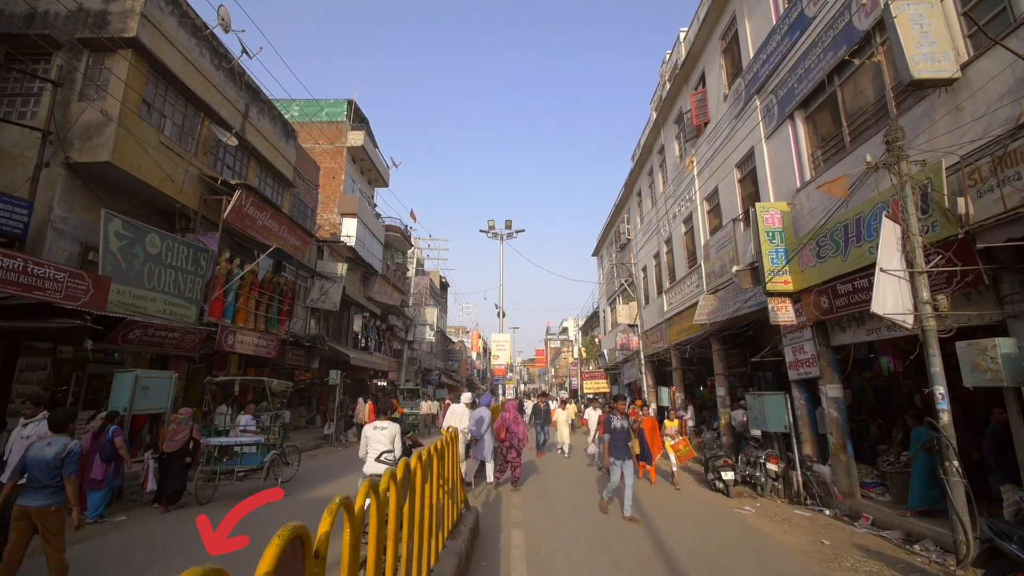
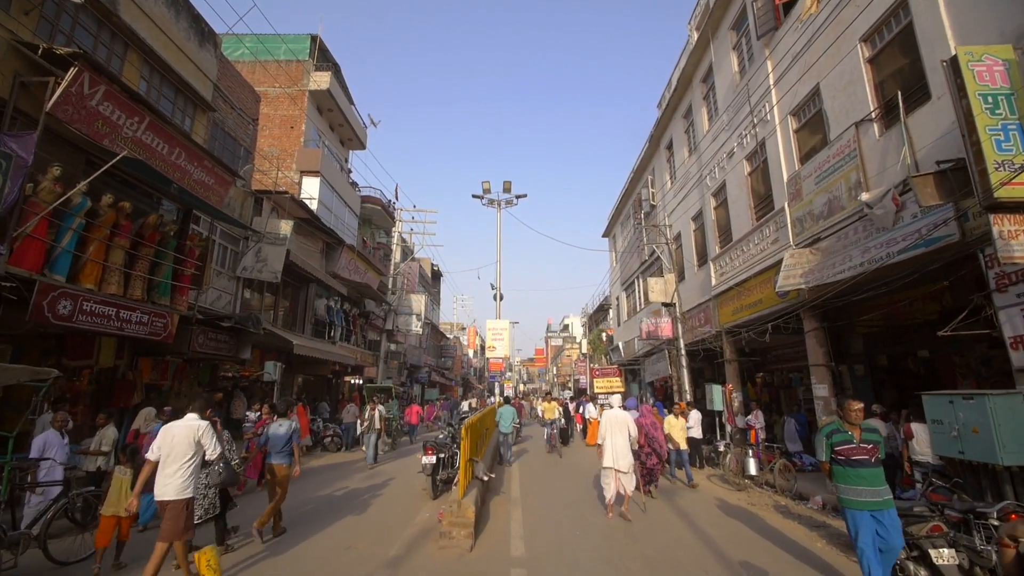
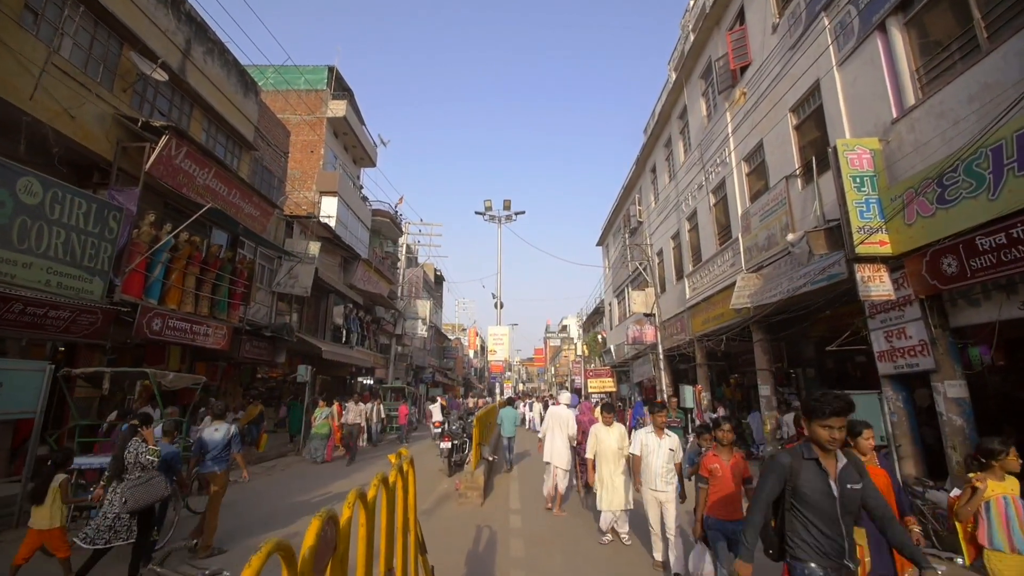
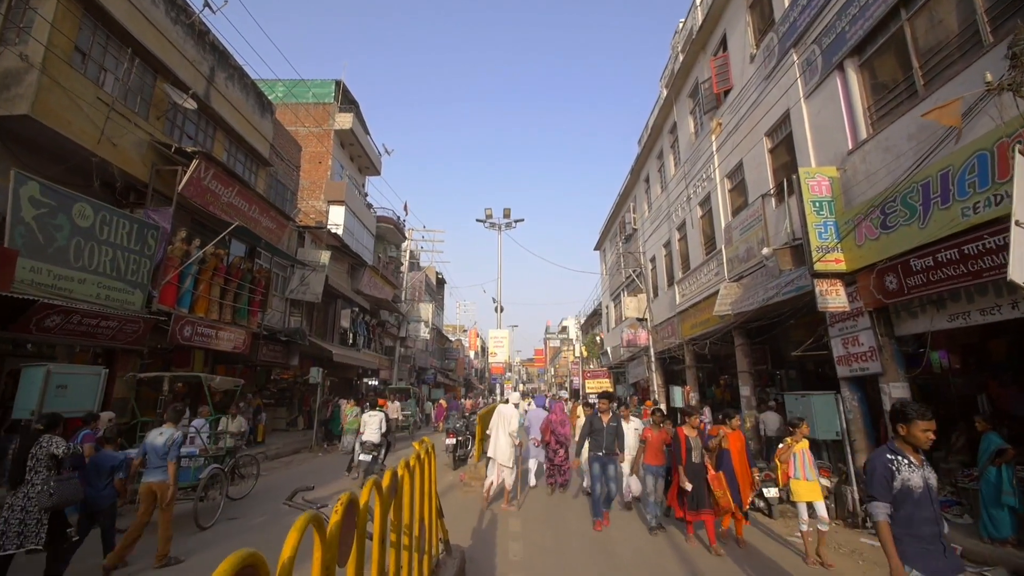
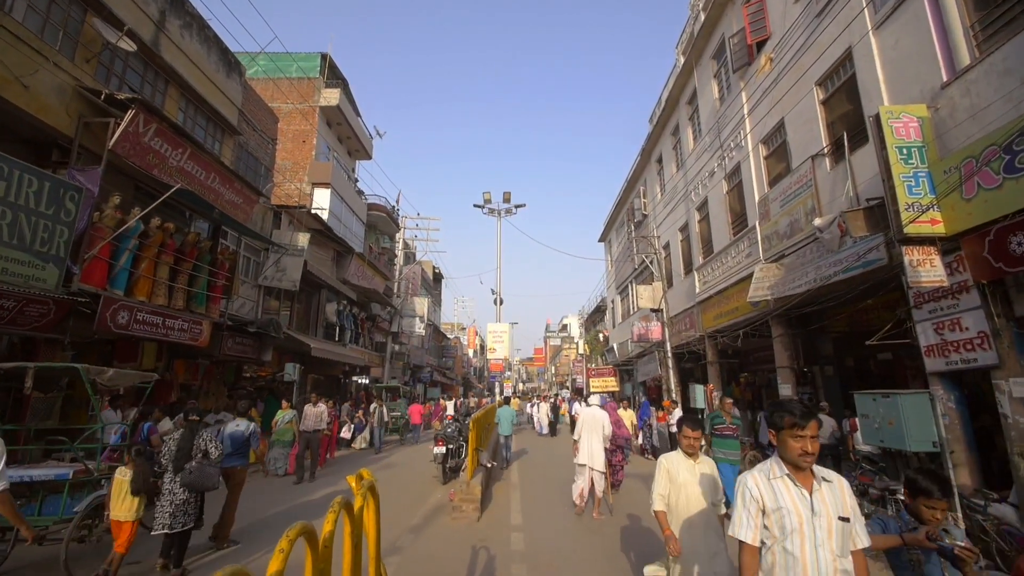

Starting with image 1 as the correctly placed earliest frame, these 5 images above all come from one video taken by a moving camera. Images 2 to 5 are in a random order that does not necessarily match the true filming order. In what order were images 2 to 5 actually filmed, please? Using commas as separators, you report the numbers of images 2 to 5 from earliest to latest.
4, 3, 5, 2
